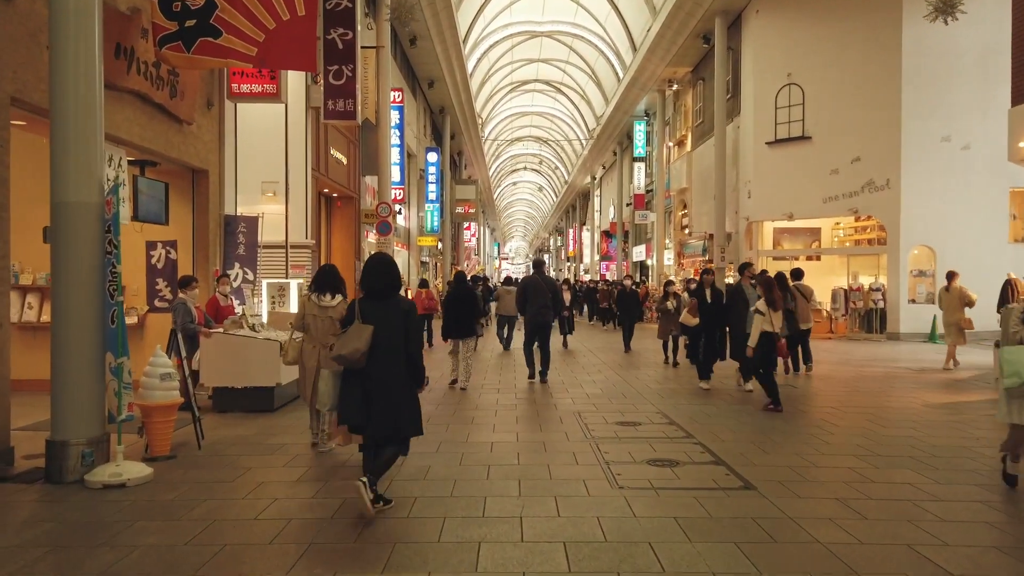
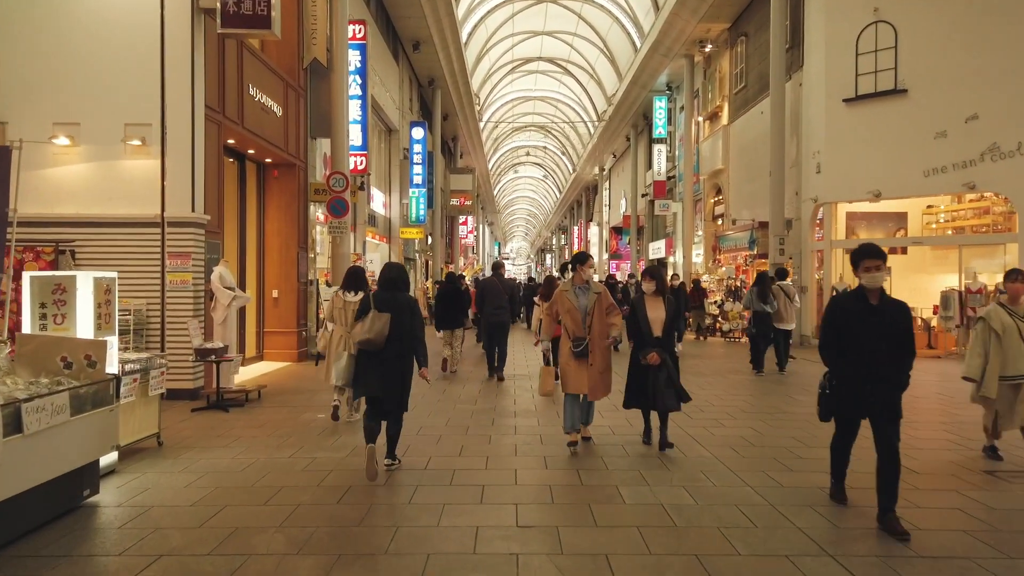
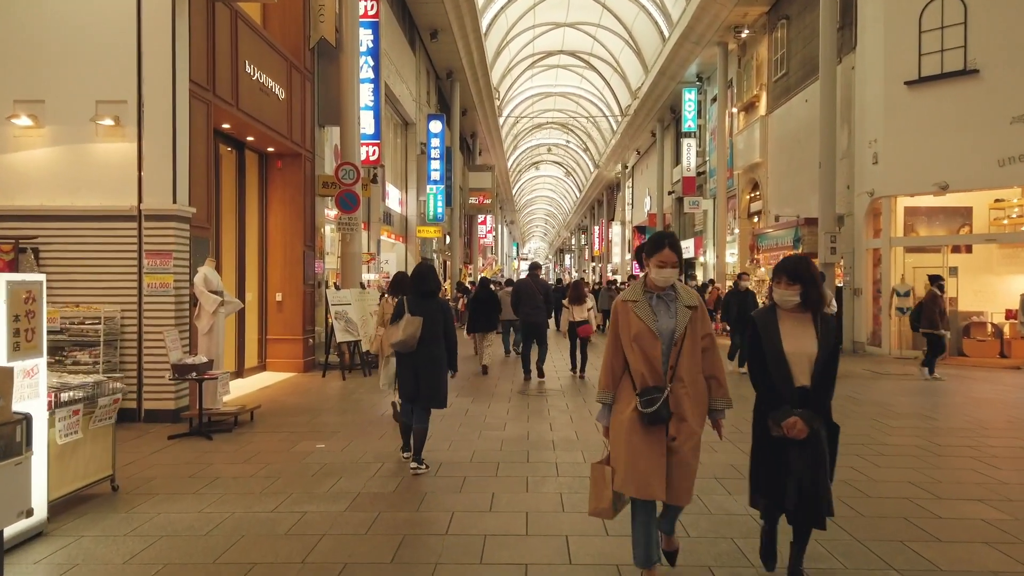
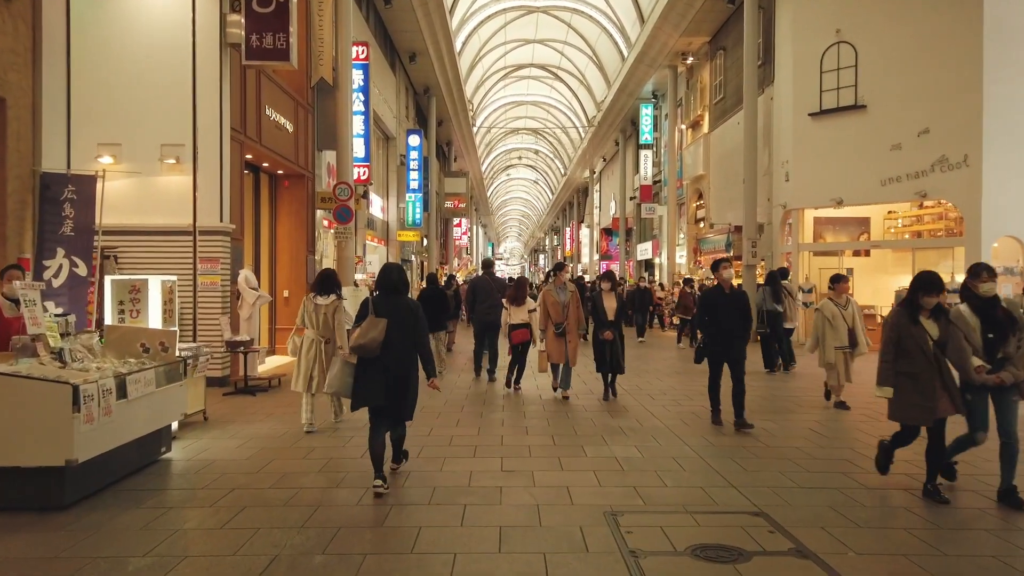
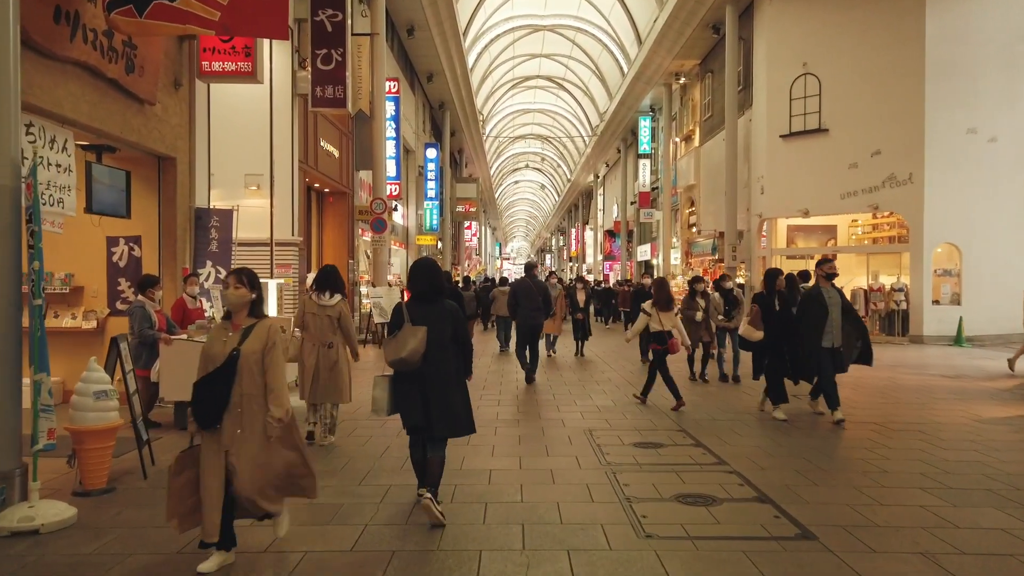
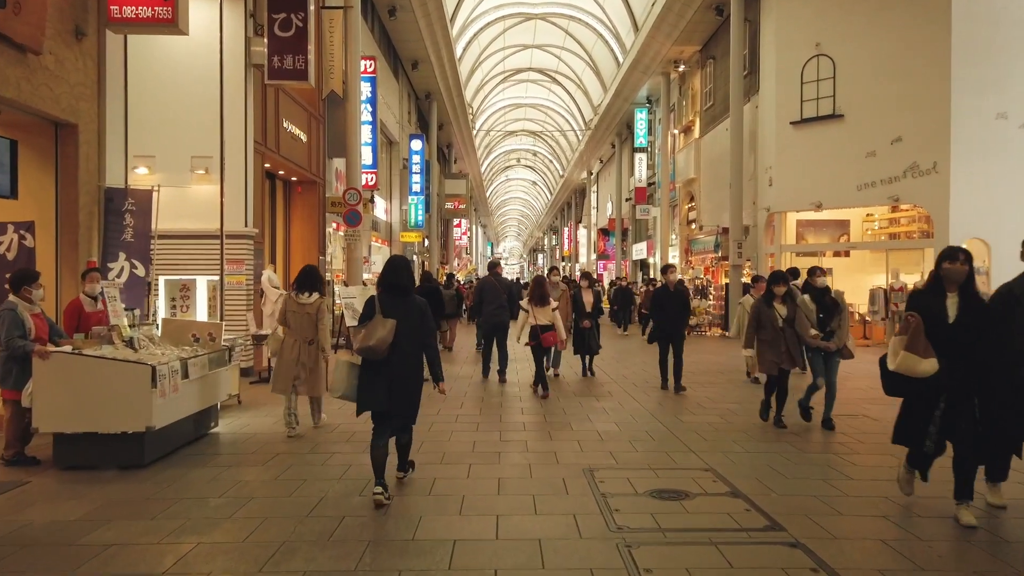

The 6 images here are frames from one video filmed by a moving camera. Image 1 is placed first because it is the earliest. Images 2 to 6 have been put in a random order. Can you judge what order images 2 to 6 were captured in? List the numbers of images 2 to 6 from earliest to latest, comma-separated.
5, 6, 4, 2, 3
